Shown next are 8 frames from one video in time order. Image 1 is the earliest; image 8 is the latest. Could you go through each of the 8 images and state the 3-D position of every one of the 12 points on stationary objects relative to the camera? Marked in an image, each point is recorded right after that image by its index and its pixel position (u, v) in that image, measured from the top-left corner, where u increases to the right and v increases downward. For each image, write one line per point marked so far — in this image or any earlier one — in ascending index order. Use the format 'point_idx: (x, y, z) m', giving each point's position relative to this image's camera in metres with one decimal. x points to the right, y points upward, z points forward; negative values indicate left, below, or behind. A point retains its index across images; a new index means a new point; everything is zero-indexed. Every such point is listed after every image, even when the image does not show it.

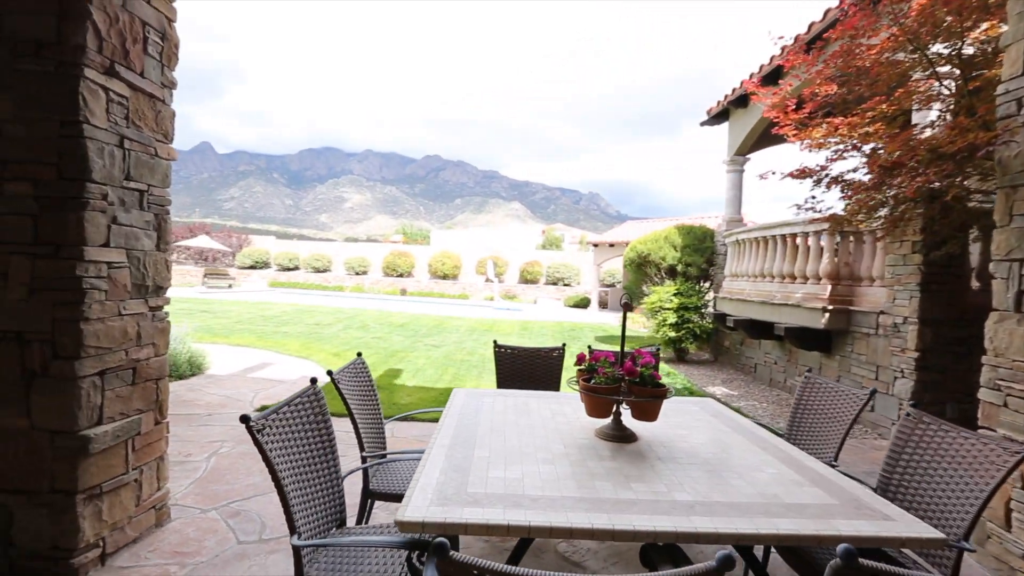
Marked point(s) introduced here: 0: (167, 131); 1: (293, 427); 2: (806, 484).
0: (-1.6, +0.8, +2.3) m
1: (-0.7, -0.4, +1.6) m
2: (+0.9, -0.6, +1.5) m
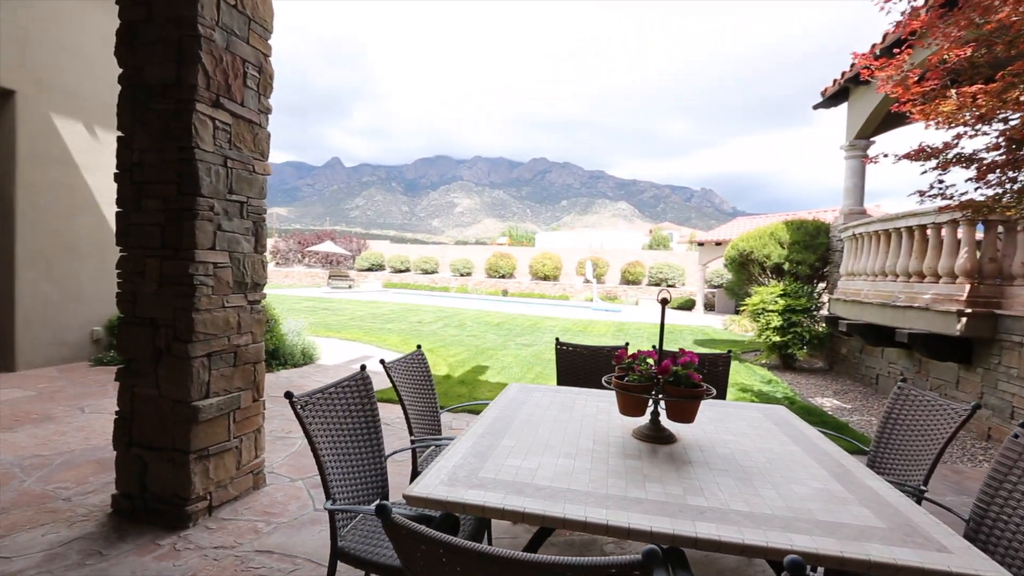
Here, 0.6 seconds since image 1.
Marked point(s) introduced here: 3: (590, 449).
0: (-1.4, +0.8, +2.7) m
1: (-0.6, -0.4, +1.8) m
2: (+0.9, -0.6, +1.4) m
3: (+0.3, -0.6, +1.7) m
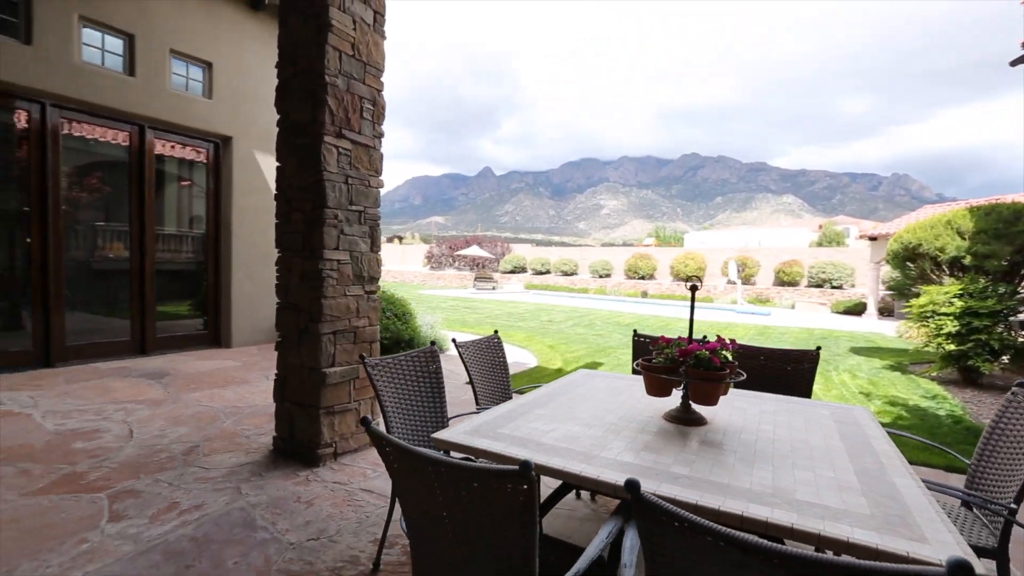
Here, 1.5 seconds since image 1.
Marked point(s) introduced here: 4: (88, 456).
0: (-0.9, +0.8, +3.3) m
1: (-0.5, -0.4, +2.2) m
2: (+0.9, -0.6, +1.3) m
3: (+0.4, -0.5, +1.9) m
4: (-2.6, -1.0, +3.0) m
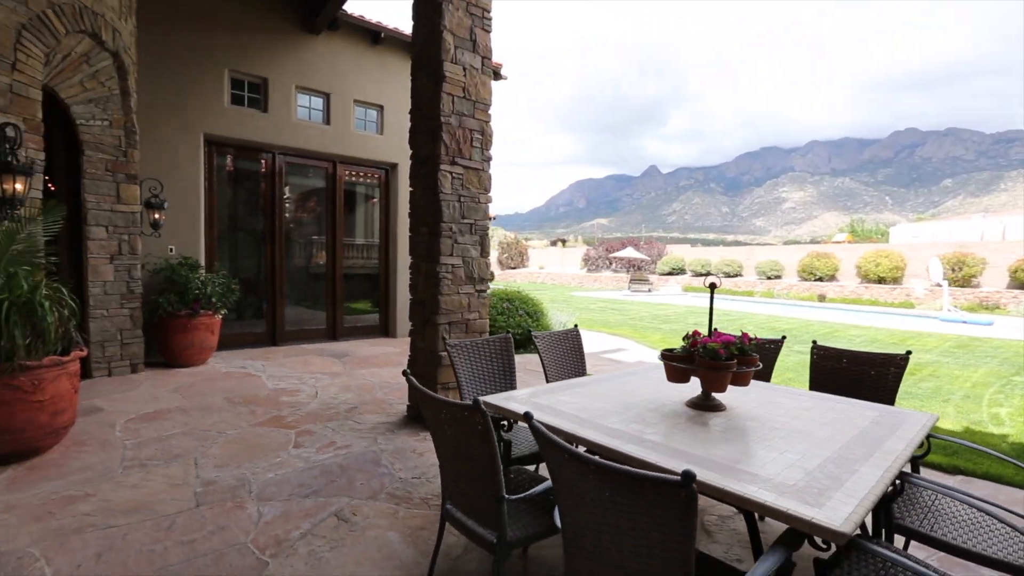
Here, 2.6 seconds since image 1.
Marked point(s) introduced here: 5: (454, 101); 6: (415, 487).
0: (-0.2, +0.8, +3.9) m
1: (-0.2, -0.4, +2.7) m
2: (+0.9, -0.6, +1.5) m
3: (+0.5, -0.5, +2.2) m
4: (-1.9, -1.0, +4.2) m
5: (-0.4, +1.4, +3.6) m
6: (-0.6, -1.1, +2.7) m
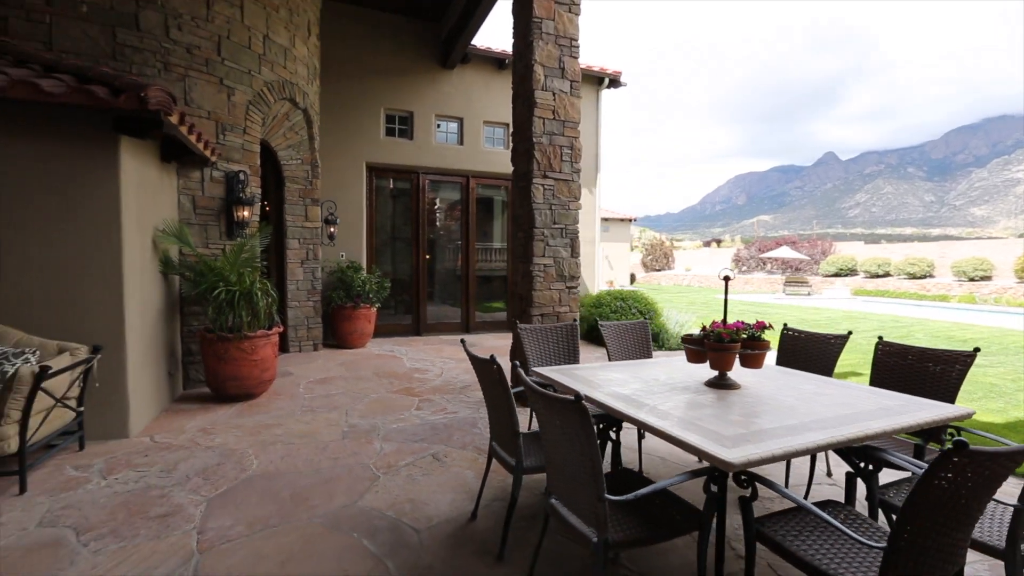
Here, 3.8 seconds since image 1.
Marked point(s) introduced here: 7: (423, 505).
0: (+0.6, +0.8, +4.4) m
1: (+0.2, -0.3, +3.3) m
2: (+0.9, -0.5, +1.7) m
3: (+0.8, -0.5, +2.5) m
4: (-1.0, -1.0, +5.1) m
5: (+0.3, +1.4, +4.2) m
6: (-0.1, -1.1, +3.4) m
7: (-0.5, -1.1, +2.5) m
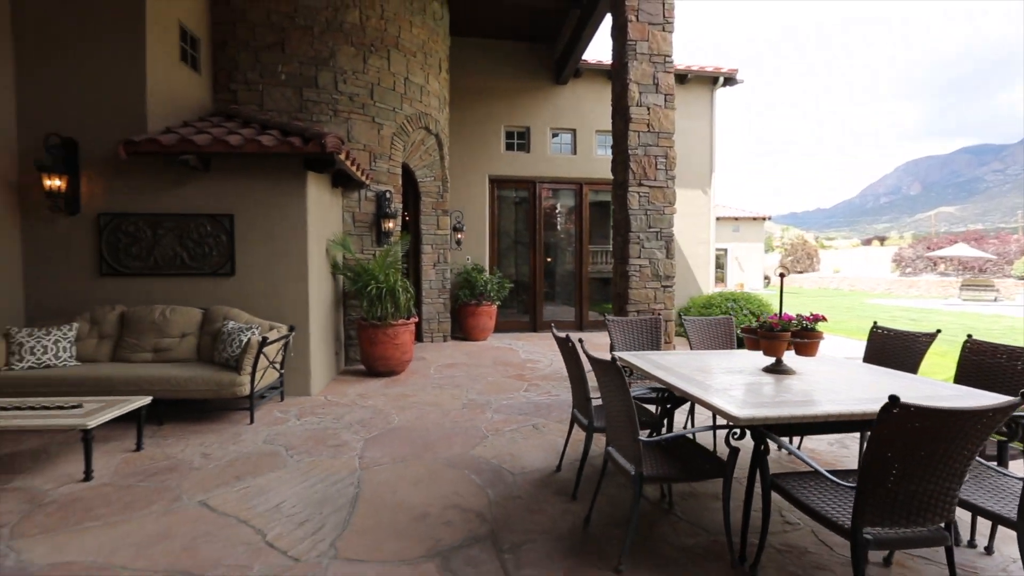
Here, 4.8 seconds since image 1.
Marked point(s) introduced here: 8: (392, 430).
0: (+1.6, +0.9, +4.7) m
1: (+0.9, -0.3, +3.7) m
2: (+1.2, -0.5, +2.1) m
3: (+1.2, -0.5, +2.8) m
4: (+0.2, -1.0, +5.8) m
5: (+1.2, +1.5, +4.6) m
6: (+0.6, -1.1, +3.9) m
7: (0.0, -1.1, +3.1) m
8: (-0.9, -1.1, +3.6) m
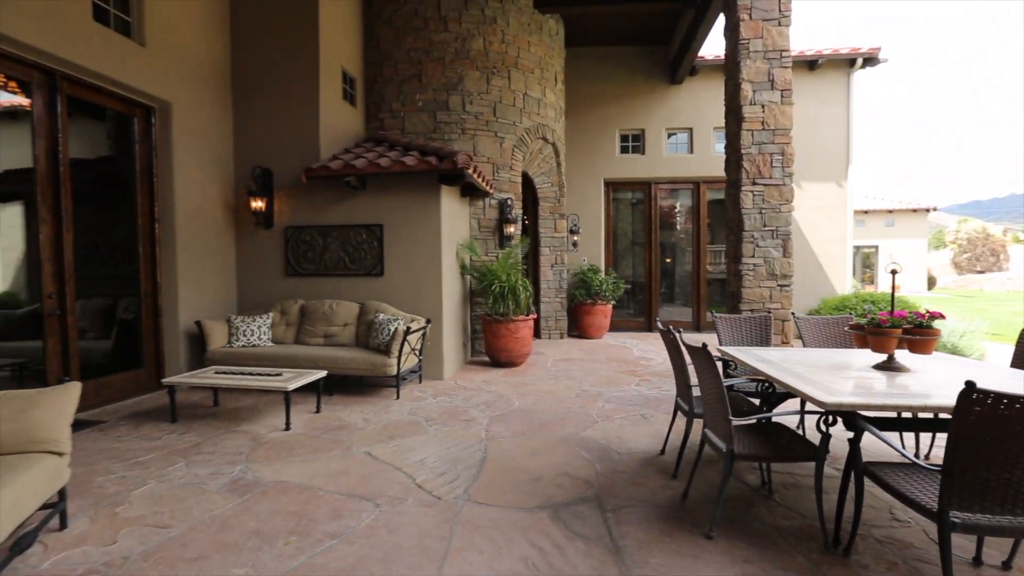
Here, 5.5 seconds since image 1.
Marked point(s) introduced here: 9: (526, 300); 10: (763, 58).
0: (+2.7, +0.9, +4.6) m
1: (+1.8, -0.3, +3.7) m
2: (+1.6, -0.5, +2.1) m
3: (+1.9, -0.4, +2.8) m
4: (+1.6, -1.0, +6.0) m
5: (+2.3, +1.5, +4.6) m
6: (+1.5, -1.1, +4.0) m
7: (+0.8, -1.1, +3.4) m
8: (0.0, -1.0, +4.1) m
9: (+0.2, -0.1, +5.8) m
10: (+2.4, +2.2, +4.5) m
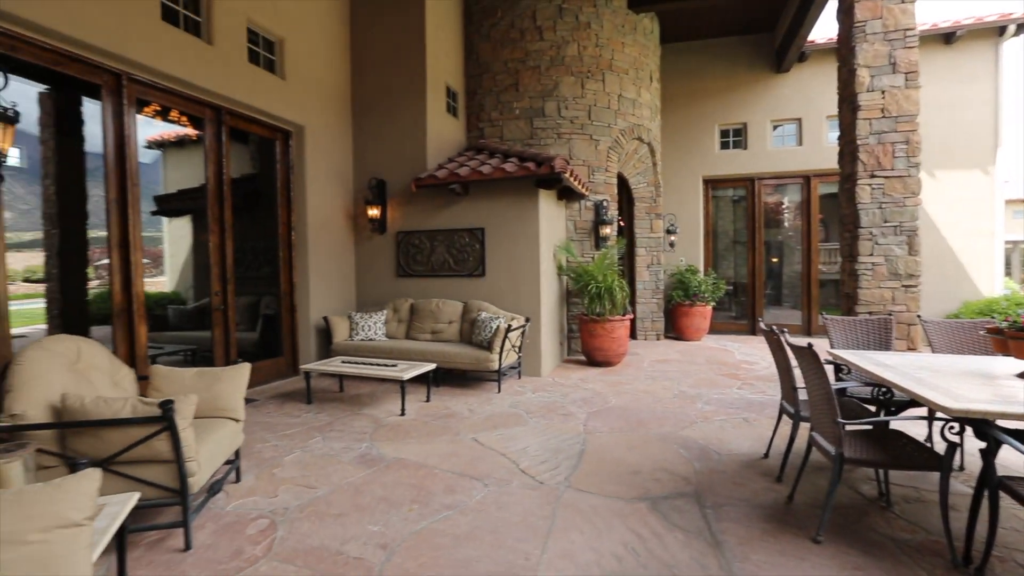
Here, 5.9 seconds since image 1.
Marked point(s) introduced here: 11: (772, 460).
0: (+3.5, +0.9, +4.2) m
1: (+2.5, -0.3, +3.5) m
2: (+2.1, -0.5, +1.9) m
3: (+2.4, -0.4, +2.6) m
4: (+2.7, -1.0, +5.7) m
5: (+3.2, +1.5, +4.2) m
6: (+2.3, -1.1, +3.8) m
7: (+1.5, -1.1, +3.4) m
8: (+0.8, -1.1, +4.2) m
9: (+1.3, -0.1, +5.9) m
10: (+3.2, +2.2, +4.2) m
11: (+1.6, -1.1, +3.0) m
